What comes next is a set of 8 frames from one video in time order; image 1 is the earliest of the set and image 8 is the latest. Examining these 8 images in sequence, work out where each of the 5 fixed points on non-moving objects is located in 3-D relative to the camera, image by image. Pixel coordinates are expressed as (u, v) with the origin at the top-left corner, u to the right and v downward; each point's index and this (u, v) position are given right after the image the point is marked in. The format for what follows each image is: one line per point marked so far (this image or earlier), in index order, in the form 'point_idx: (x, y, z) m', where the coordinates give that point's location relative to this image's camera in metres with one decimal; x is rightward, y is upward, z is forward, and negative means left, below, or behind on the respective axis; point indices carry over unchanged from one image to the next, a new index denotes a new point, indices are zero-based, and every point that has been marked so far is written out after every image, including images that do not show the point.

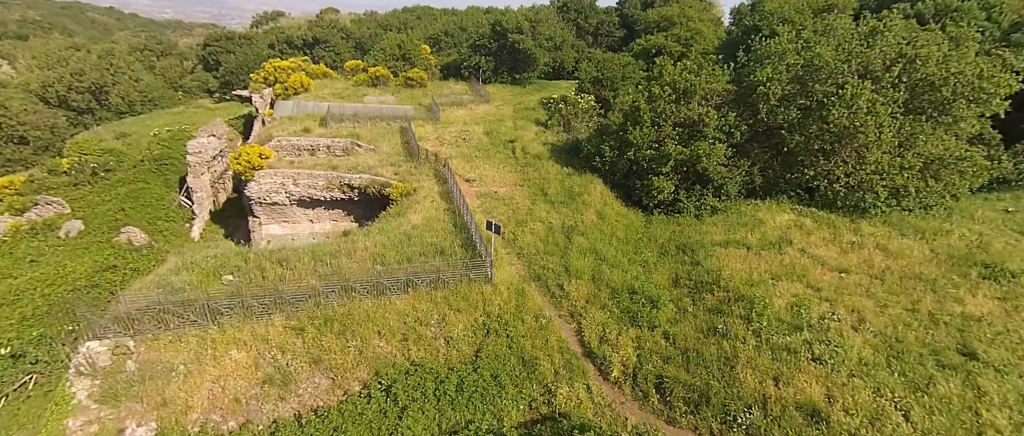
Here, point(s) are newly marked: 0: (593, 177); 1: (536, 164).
0: (+3.1, +1.6, +15.7) m
1: (+1.0, +2.3, +17.1) m
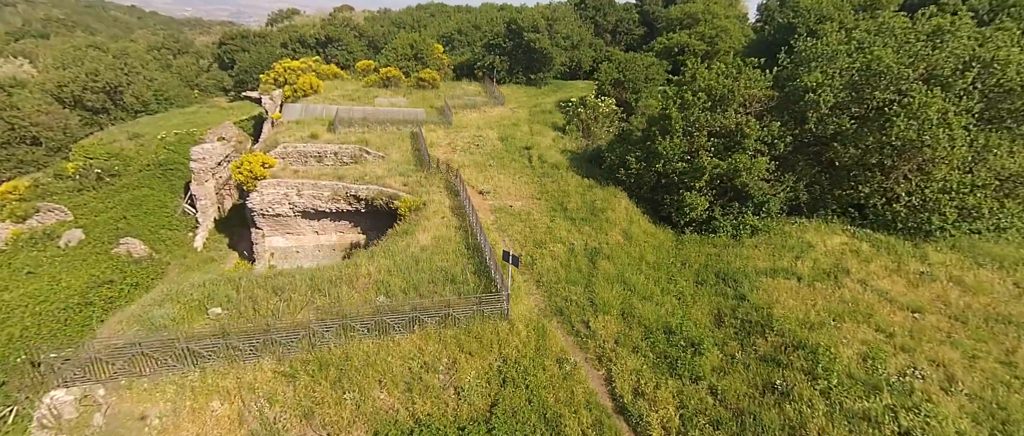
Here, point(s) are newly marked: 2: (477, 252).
0: (+3.8, +1.0, +14.5) m
1: (+1.7, +1.7, +16.0) m
2: (-0.9, -0.9, +10.6) m
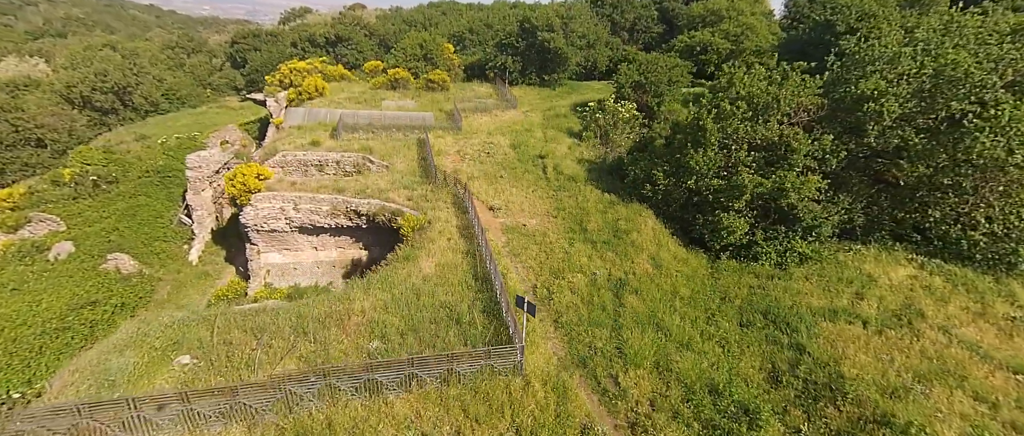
0: (+4.2, +0.4, +13.1) m
1: (+2.2, +1.1, +14.6) m
2: (-0.6, -1.5, +9.3) m
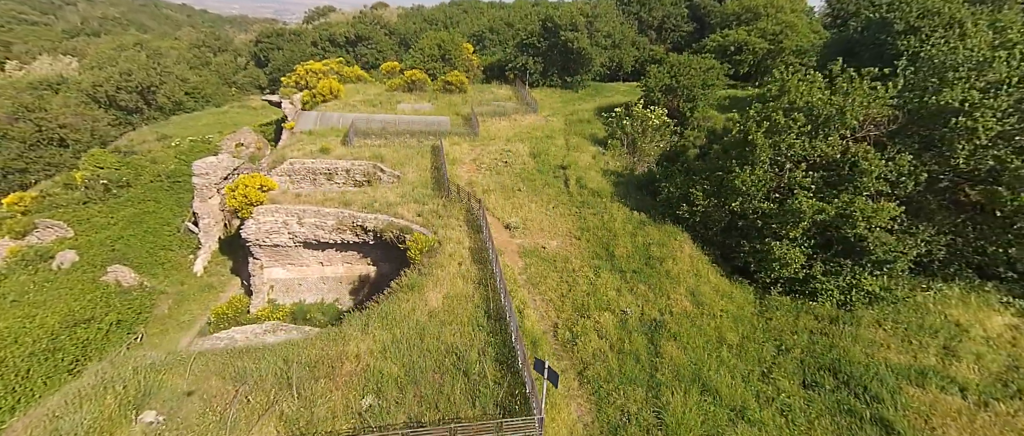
0: (+4.8, -0.3, +11.7) m
1: (+2.8, +0.5, +13.3) m
2: (-0.2, -2.1, +8.1) m
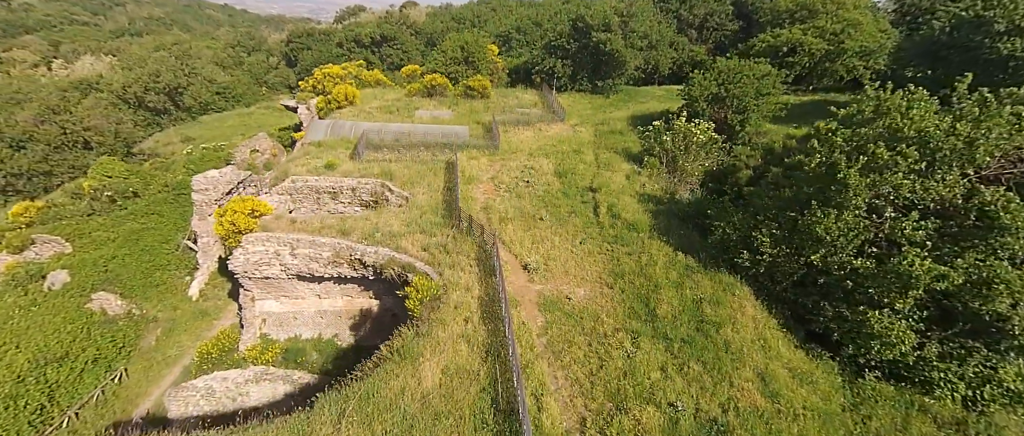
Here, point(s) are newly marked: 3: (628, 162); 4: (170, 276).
0: (+5.2, -1.5, +9.5) m
1: (+3.4, -0.6, +11.2) m
2: (0.0, -3.2, +6.3) m
3: (+4.9, +2.4, +16.9) m
4: (-13.0, -2.2, +15.4) m
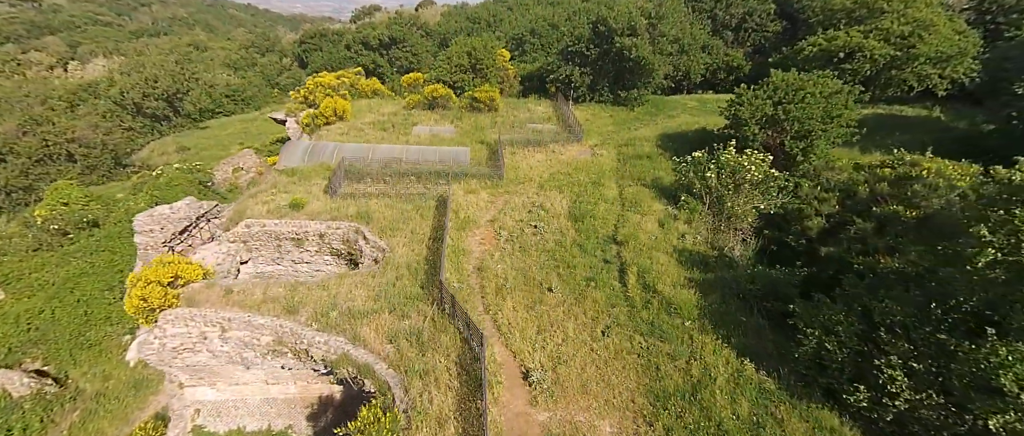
0: (+5.1, -3.2, +6.4) m
1: (+3.3, -2.3, +8.1) m
2: (-0.3, -4.9, +3.3) m
3: (+5.1, +0.6, +13.8) m
4: (-12.9, -3.7, +12.9) m
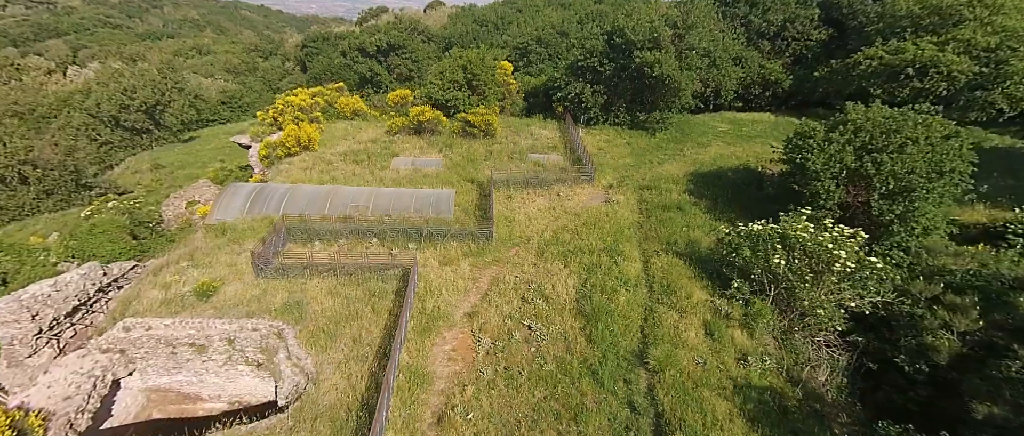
0: (+4.6, -5.4, +2.7) m
1: (+2.9, -4.5, +4.5) m
2: (-0.8, -7.0, -0.2) m
3: (+4.8, -1.6, +10.1) m
4: (-13.3, -5.8, +9.6) m
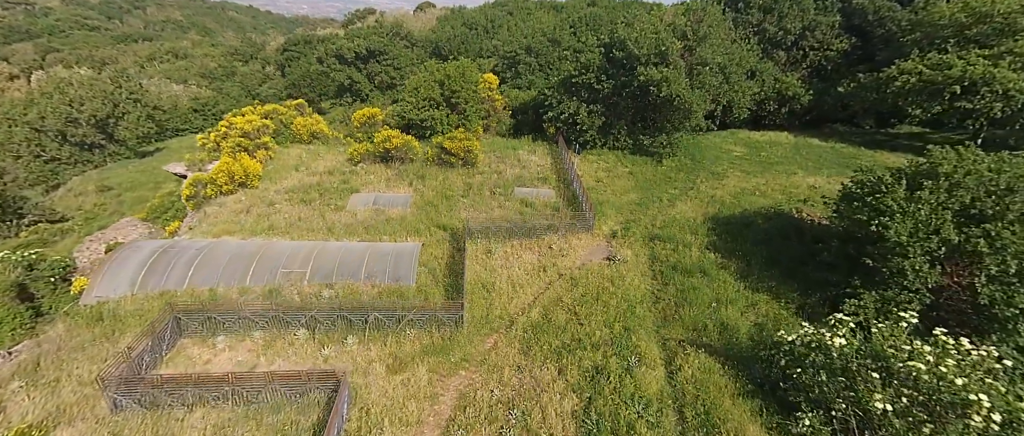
0: (+4.3, -7.1, -0.2) m
1: (+2.5, -6.3, +1.5) m
2: (-1.1, -8.8, -3.3) m
3: (+4.3, -3.3, +7.2) m
4: (-13.7, -7.7, +6.3) m
